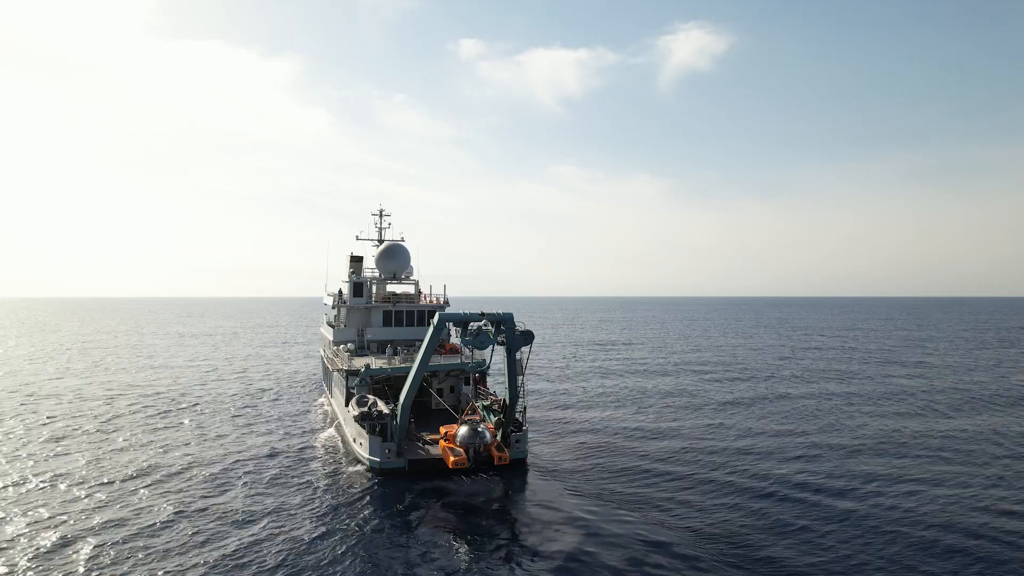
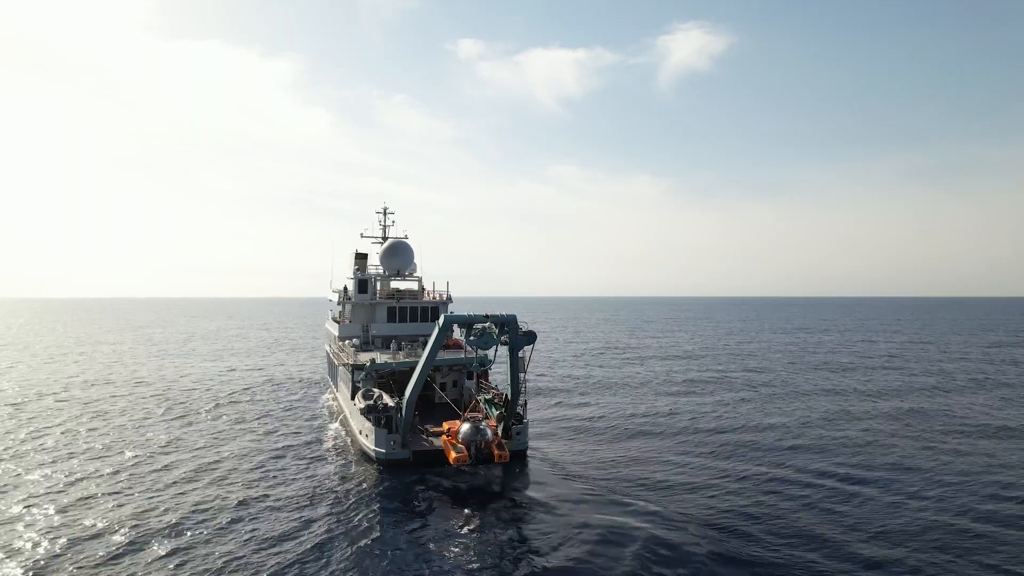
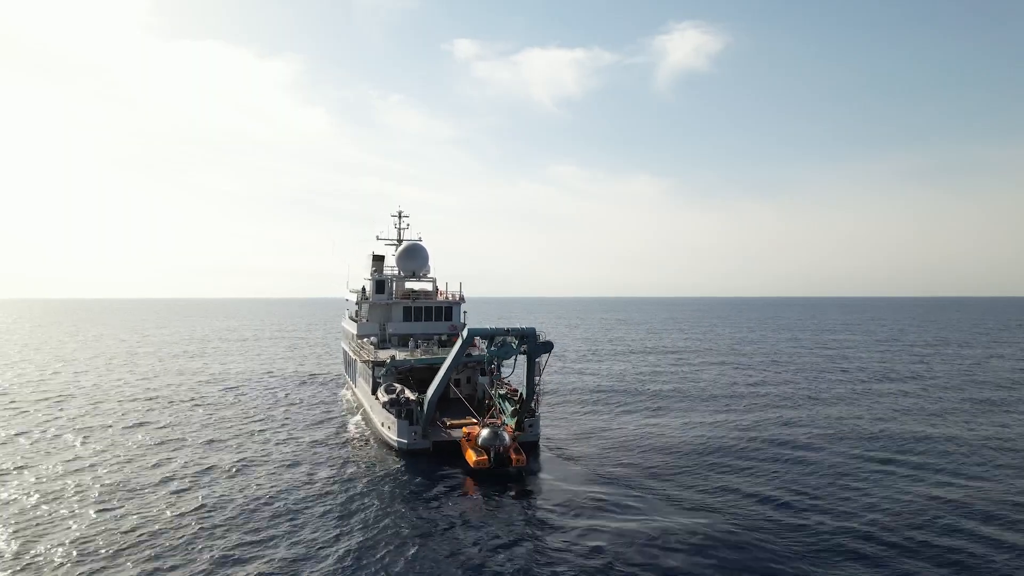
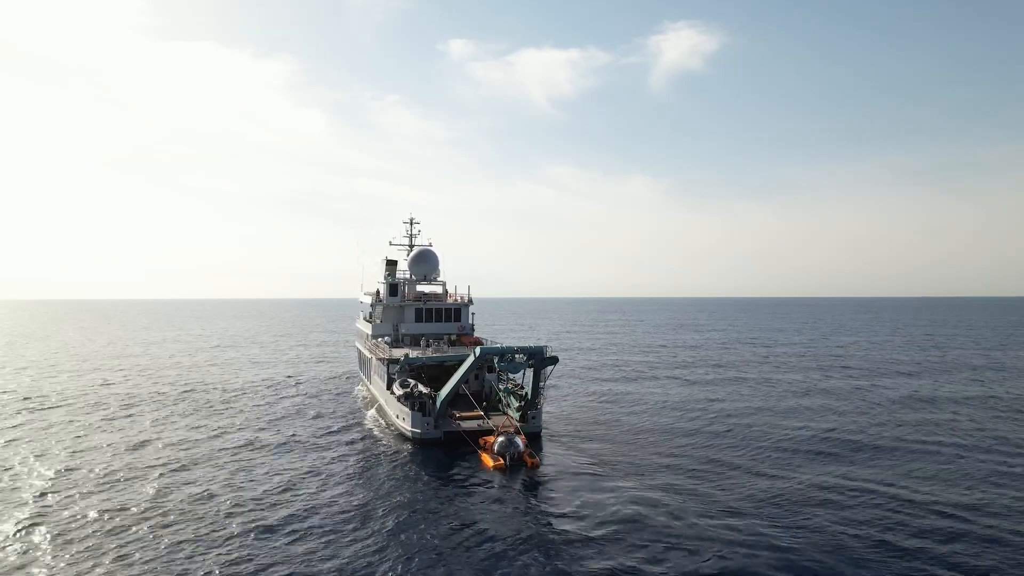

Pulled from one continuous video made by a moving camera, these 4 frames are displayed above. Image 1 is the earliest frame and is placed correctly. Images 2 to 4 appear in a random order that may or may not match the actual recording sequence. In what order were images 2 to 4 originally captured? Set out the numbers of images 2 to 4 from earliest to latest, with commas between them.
2, 3, 4
